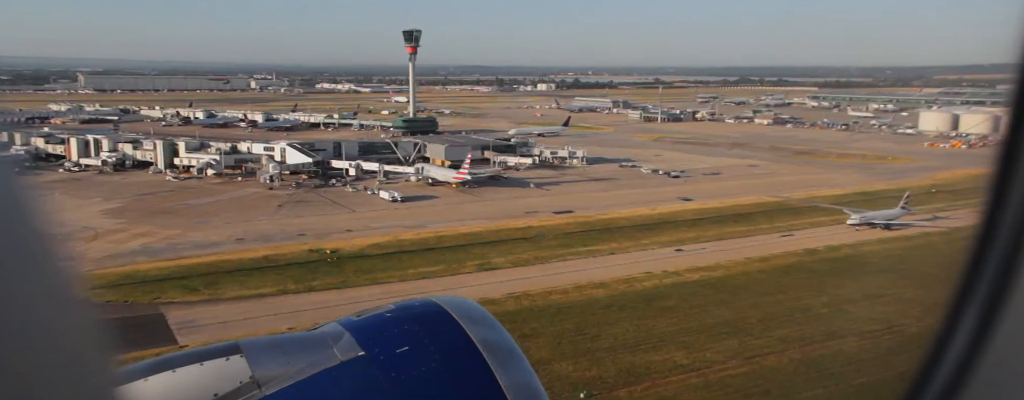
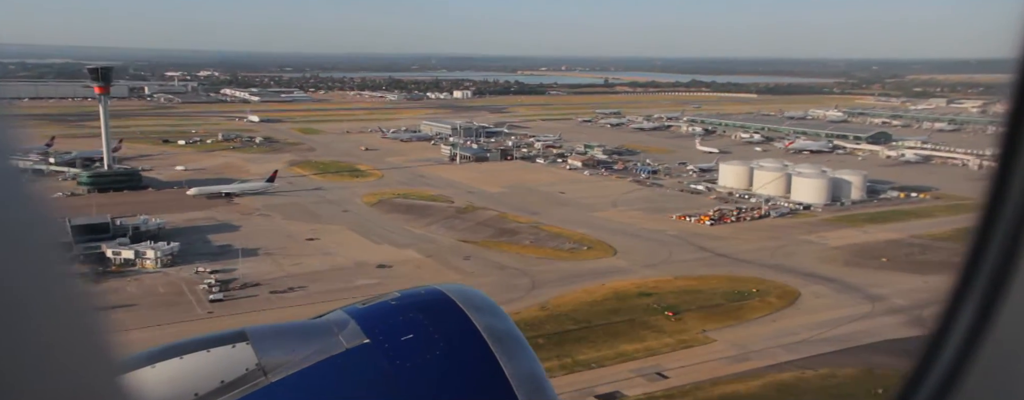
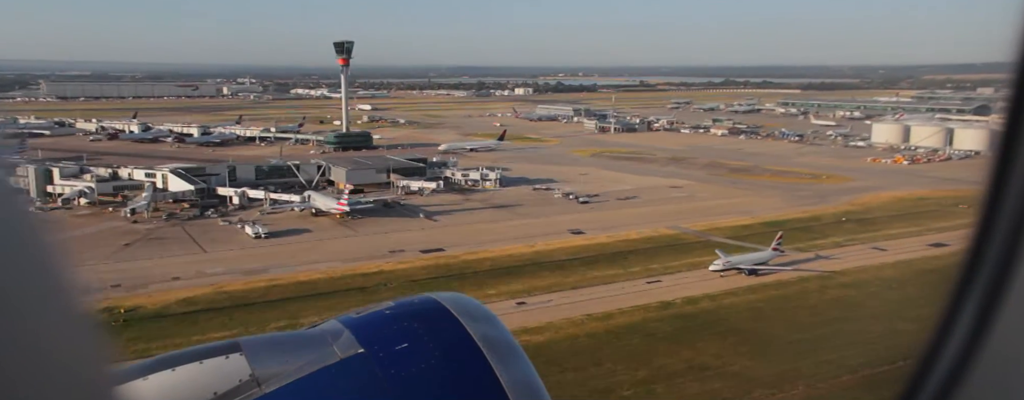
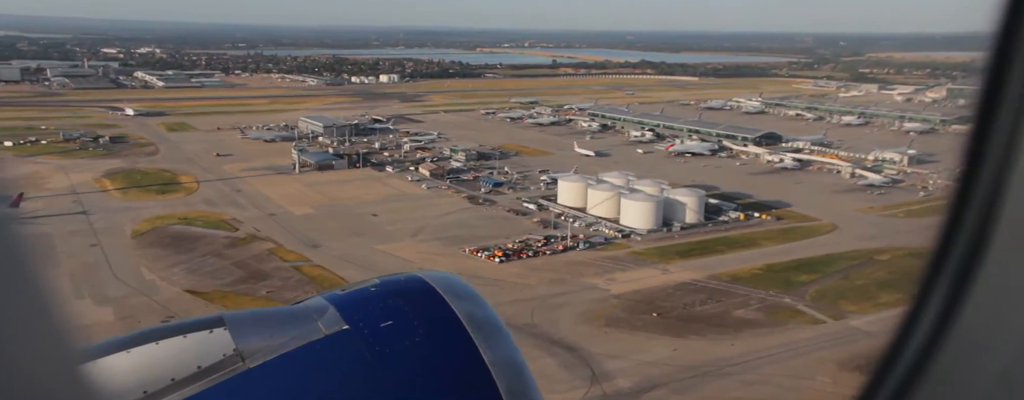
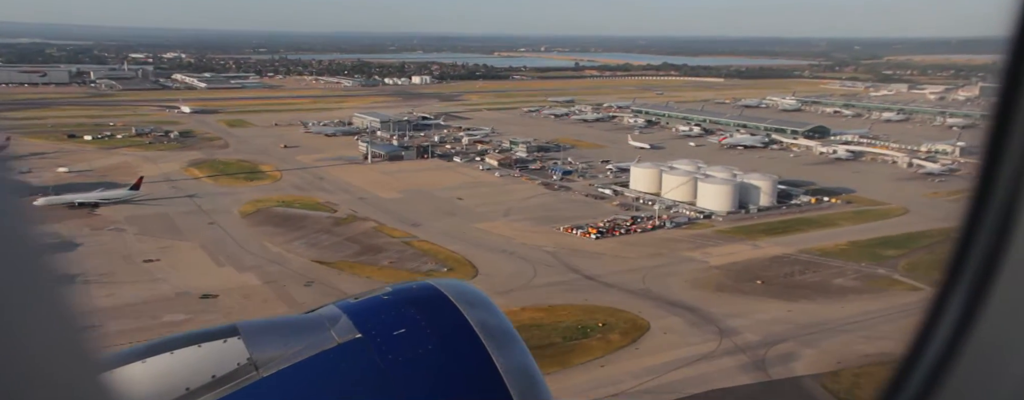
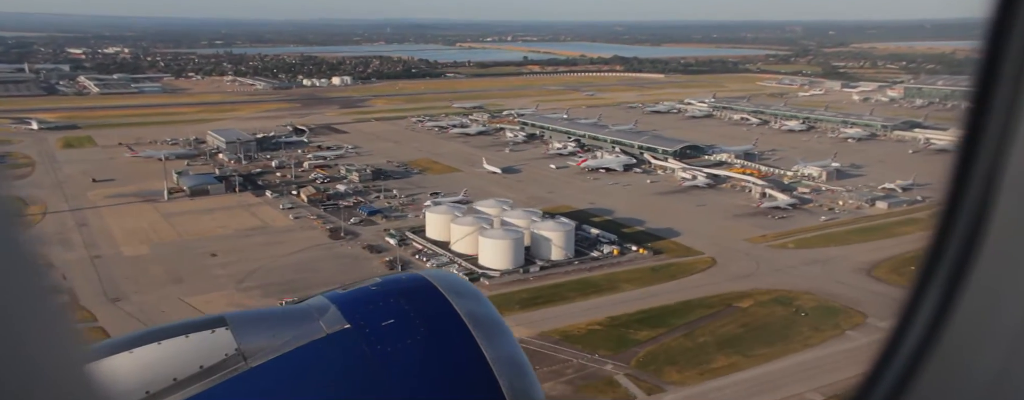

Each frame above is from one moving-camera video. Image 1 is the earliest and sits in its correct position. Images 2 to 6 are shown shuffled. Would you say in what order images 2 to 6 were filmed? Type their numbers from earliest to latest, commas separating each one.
3, 2, 5, 4, 6
